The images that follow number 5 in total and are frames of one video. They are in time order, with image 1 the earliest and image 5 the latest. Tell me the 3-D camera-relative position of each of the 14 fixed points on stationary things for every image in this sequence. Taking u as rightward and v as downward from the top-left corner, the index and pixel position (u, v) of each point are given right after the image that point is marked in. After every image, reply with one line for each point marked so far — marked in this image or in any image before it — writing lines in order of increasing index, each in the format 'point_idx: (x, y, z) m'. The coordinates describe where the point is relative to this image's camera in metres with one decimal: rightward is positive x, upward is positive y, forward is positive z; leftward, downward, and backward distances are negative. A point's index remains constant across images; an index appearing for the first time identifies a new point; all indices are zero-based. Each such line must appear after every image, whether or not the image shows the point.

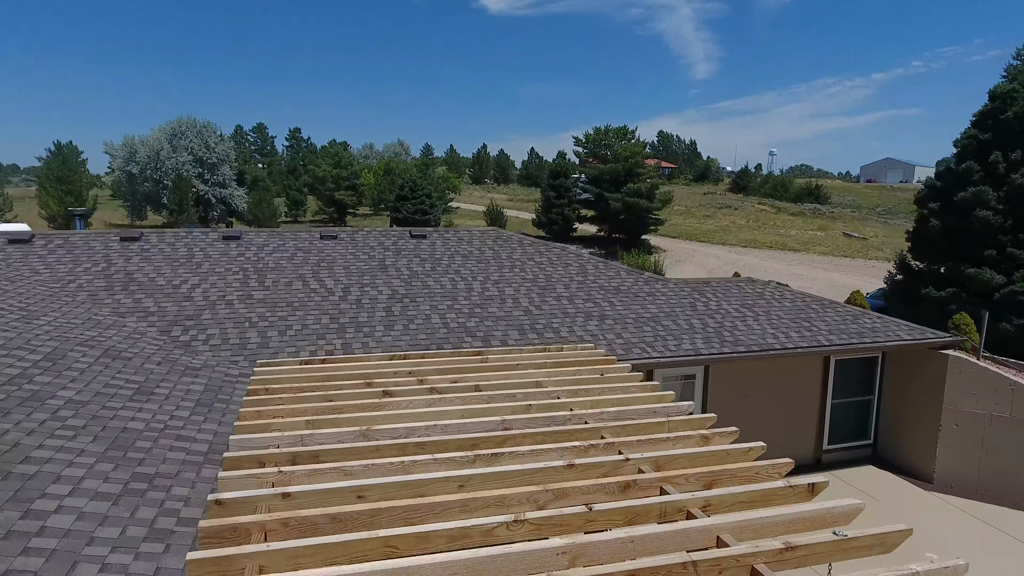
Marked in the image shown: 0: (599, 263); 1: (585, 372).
0: (+1.3, +0.4, +9.1) m
1: (+0.7, -0.7, +5.6) m
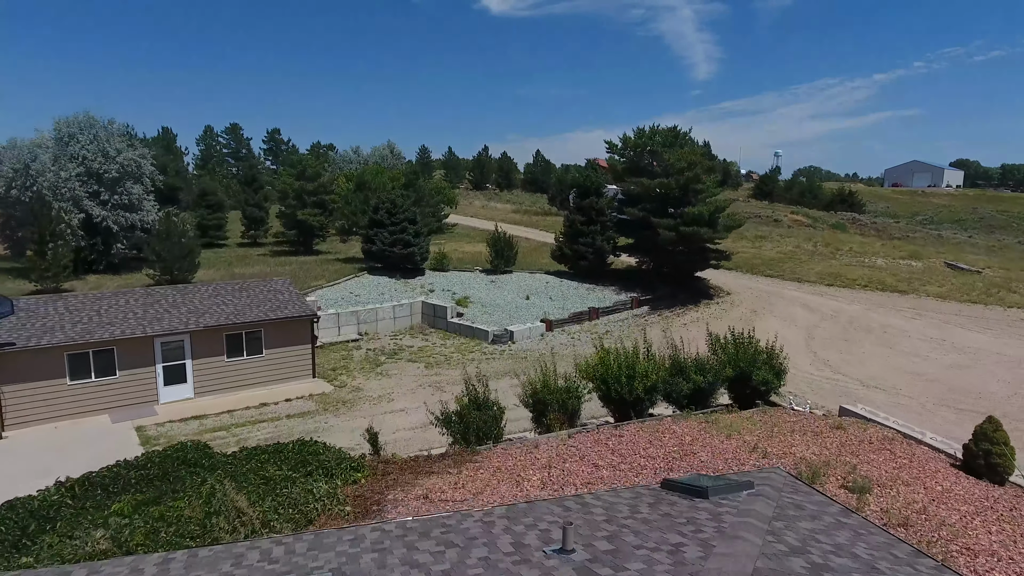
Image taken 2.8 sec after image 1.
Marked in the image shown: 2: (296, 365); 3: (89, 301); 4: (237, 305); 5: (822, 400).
0: (+1.8, -1.9, +0.4) m
1: (+1.1, -3.0, -3.2) m
2: (-5.8, -2.1, +16.8) m
3: (-10.2, -0.3, +15.0) m
4: (-7.1, -0.5, +16.2) m
5: (+8.0, -2.9, +16.0) m
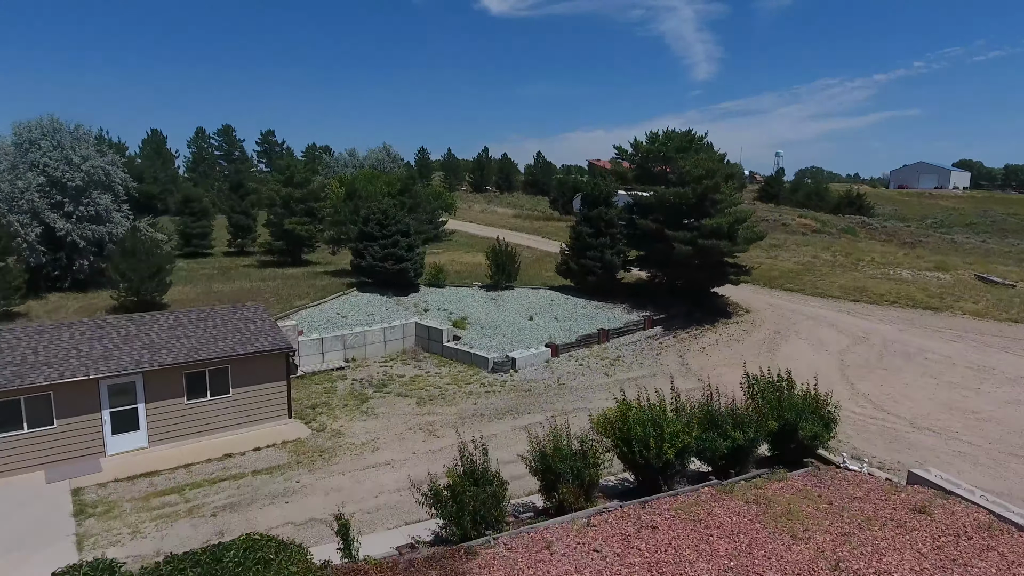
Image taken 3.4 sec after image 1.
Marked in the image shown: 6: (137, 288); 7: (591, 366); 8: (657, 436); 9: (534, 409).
0: (+1.8, -2.6, -1.7) m
1: (+1.2, -3.7, -5.2) m
2: (-5.7, -2.8, +14.7) m
3: (-10.1, -1.0, +13.0) m
4: (-7.1, -1.1, +14.2) m
5: (+8.0, -3.6, +14.0) m
6: (-11.6, +0.1, +19.3) m
7: (+2.4, -2.4, +19.3) m
8: (+2.4, -2.4, +10.1) m
9: (+0.6, -3.1, +15.9) m
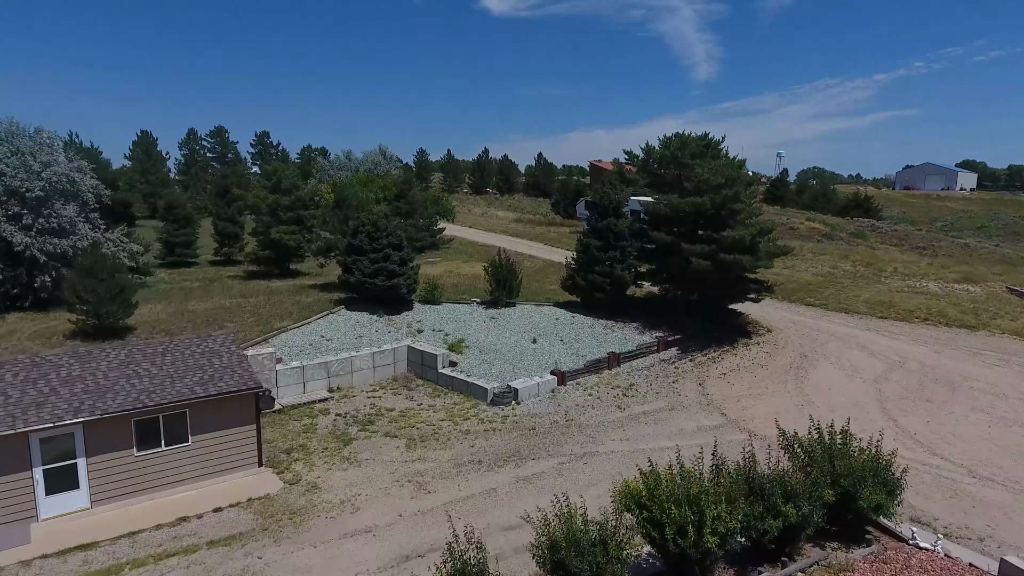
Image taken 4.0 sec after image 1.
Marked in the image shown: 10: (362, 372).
0: (+1.9, -3.3, -3.6) m
1: (+1.2, -4.3, -7.1) m
2: (-5.7, -3.4, +12.8) m
3: (-10.1, -1.6, +11.1) m
4: (-7.0, -1.8, +12.3) m
5: (+8.1, -4.2, +12.1) m
6: (-11.5, -0.6, +17.4) m
7: (+2.5, -3.1, +17.4) m
8: (+2.4, -3.0, +8.2) m
9: (+0.6, -3.7, +14.0) m
10: (-4.4, -2.5, +18.4) m
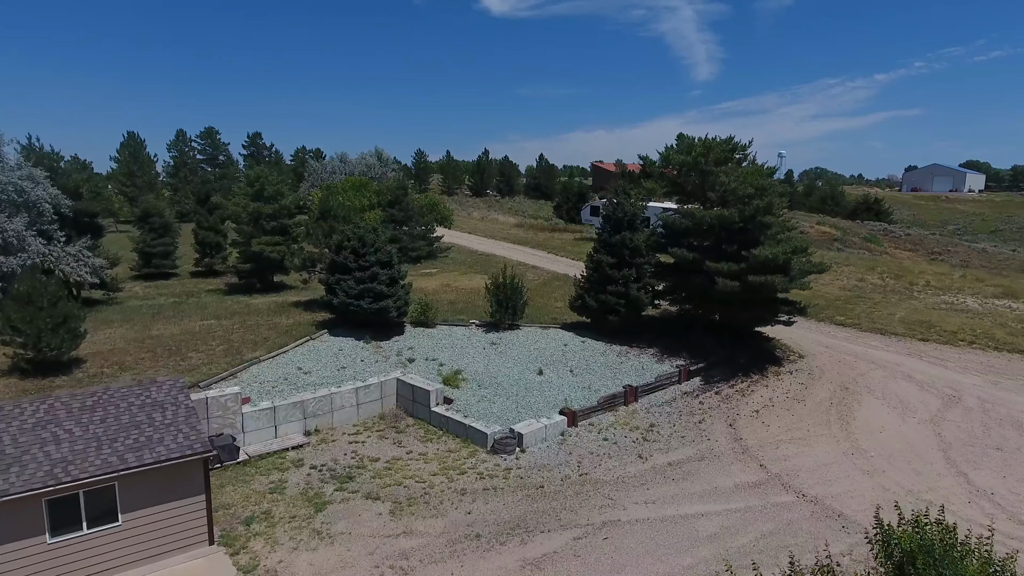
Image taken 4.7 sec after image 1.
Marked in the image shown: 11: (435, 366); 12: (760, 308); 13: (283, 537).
0: (+2.0, -4.0, -5.9) m
1: (+1.3, -5.0, -9.5) m
2: (-5.6, -4.1, +10.5) m
3: (-10.0, -2.3, +8.8) m
4: (-6.9, -2.5, +10.0) m
5: (+8.2, -4.9, +9.7) m
6: (-11.4, -1.2, +15.1) m
7: (+2.6, -3.8, +15.0) m
8: (+2.5, -3.7, +5.9) m
9: (+0.7, -4.4, +11.7) m
10: (-4.3, -3.2, +16.1) m
11: (-2.2, -2.2, +18.0) m
12: (+7.6, -0.6, +19.3) m
13: (-4.1, -4.5, +11.2) m
